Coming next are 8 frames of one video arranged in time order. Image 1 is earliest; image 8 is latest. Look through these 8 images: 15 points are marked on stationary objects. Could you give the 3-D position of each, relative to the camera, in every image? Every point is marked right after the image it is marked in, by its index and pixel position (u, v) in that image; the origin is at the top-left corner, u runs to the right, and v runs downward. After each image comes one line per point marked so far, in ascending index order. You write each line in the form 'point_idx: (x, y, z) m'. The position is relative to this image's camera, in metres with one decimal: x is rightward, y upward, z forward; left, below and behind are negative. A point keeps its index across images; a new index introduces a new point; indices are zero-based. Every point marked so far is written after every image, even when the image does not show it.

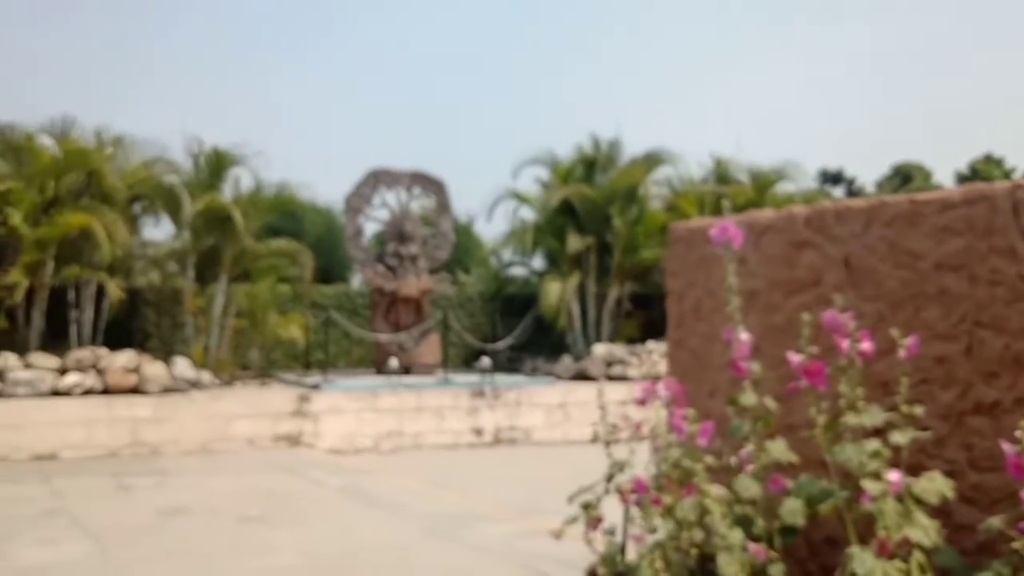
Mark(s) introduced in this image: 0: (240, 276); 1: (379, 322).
0: (-3.1, +0.1, +10.9) m
1: (-1.6, -0.4, +11.4) m
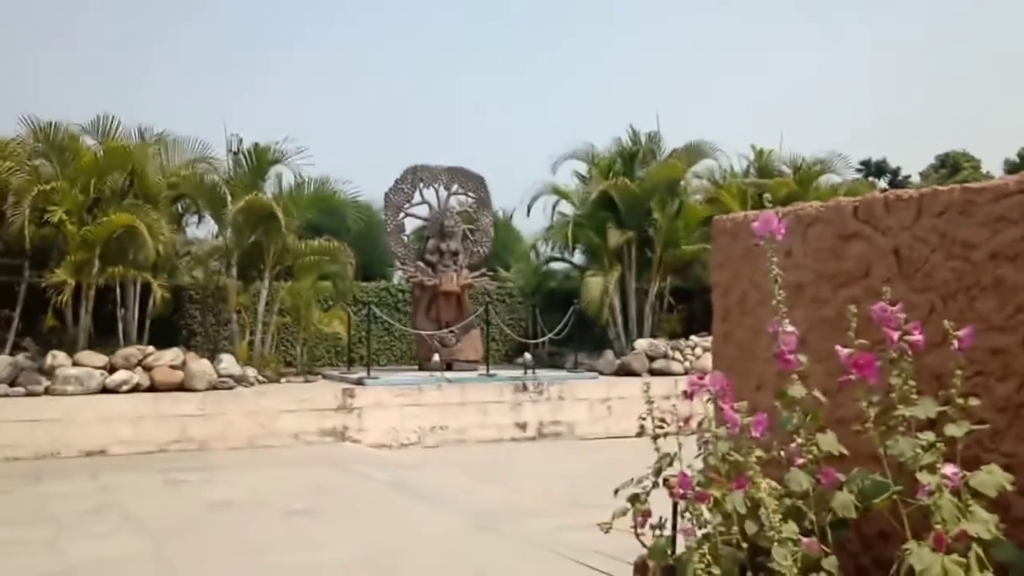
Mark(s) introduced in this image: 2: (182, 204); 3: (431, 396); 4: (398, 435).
0: (-2.7, +0.2, +11.1) m
1: (-1.1, -0.4, +11.5) m
2: (-3.7, +0.9, +10.8) m
3: (-0.8, -1.1, +9.8) m
4: (-1.1, -1.5, +9.7) m
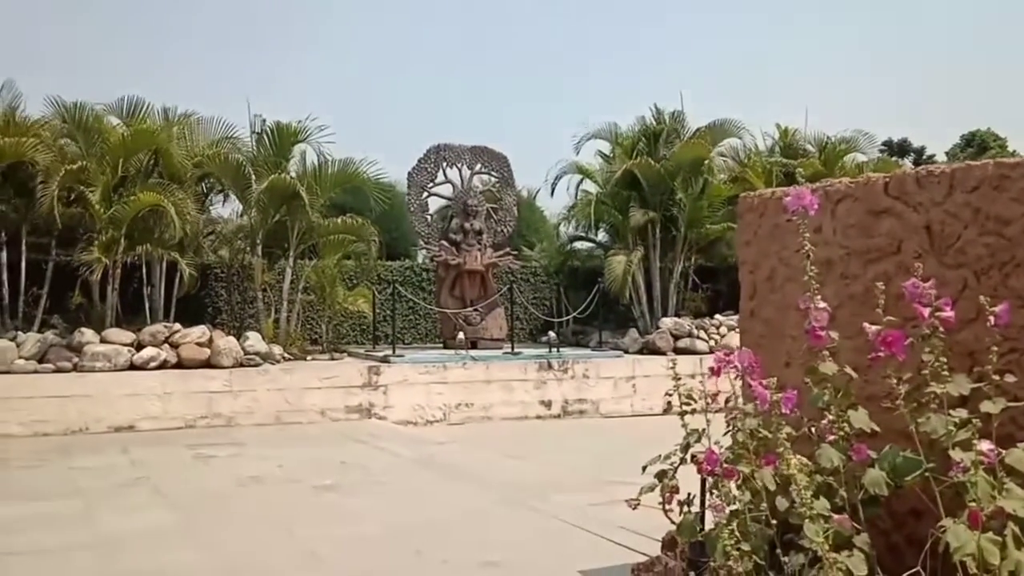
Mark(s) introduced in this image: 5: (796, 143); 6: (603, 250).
0: (-2.4, +0.4, +11.1) m
1: (-0.8, -0.1, +11.5) m
2: (-3.4, +1.2, +10.8) m
3: (-0.6, -0.9, +9.8) m
4: (-0.9, -1.3, +9.7) m
5: (+3.8, +1.9, +12.7) m
6: (+1.2, +0.5, +12.6) m
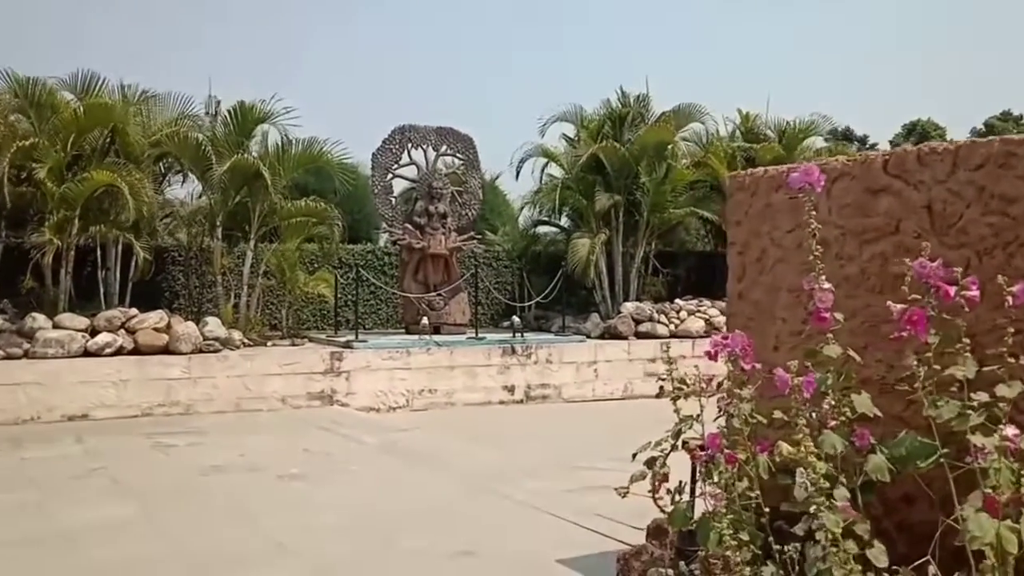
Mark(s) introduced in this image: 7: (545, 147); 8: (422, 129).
0: (-2.8, +0.6, +10.9) m
1: (-1.2, +0.1, +11.4) m
2: (-3.8, +1.3, +10.5) m
3: (-0.9, -0.7, +9.7) m
4: (-1.3, -1.1, +9.6) m
5: (+3.3, +2.1, +12.8) m
6: (+0.7, +0.7, +12.6) m
7: (+0.4, +1.8, +12.2) m
8: (-1.1, +1.9, +11.6) m
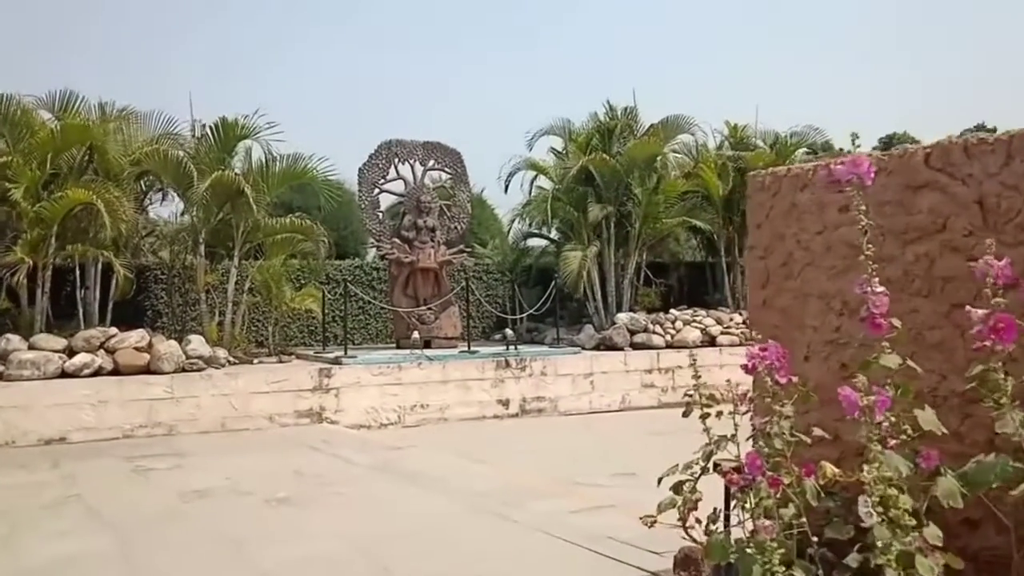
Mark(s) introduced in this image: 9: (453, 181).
0: (-2.9, +0.4, +10.6) m
1: (-1.3, -0.1, +11.1) m
2: (-3.9, +1.2, +10.2) m
3: (-1.0, -0.9, +9.4) m
4: (-1.3, -1.2, +9.3) m
5: (+3.1, +2.1, +12.6) m
6: (+0.6, +0.5, +12.3) m
7: (+0.3, +1.7, +12.0) m
8: (-1.2, +1.8, +11.3) m
9: (-0.7, +1.3, +11.6) m
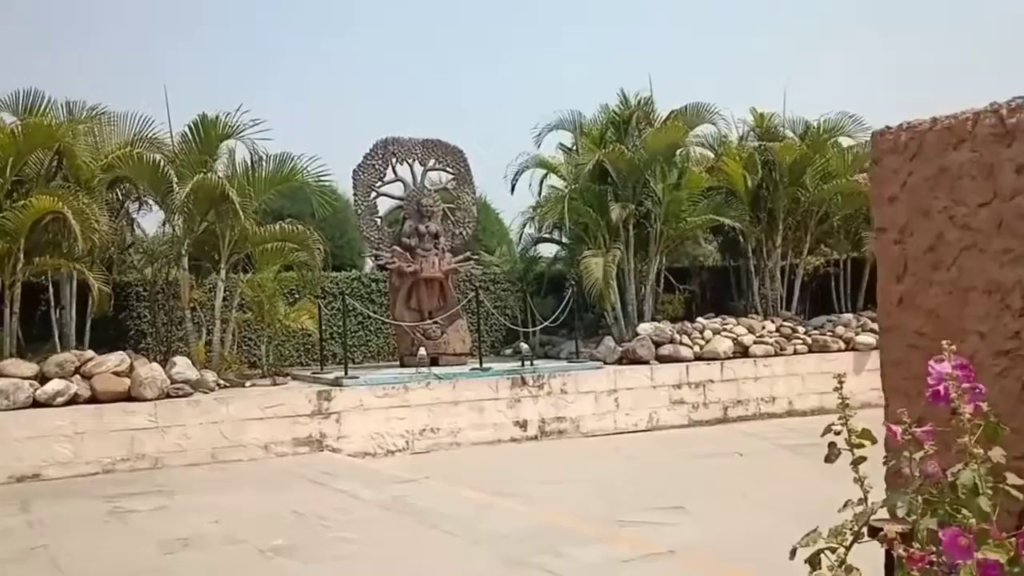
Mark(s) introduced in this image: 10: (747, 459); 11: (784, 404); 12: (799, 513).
0: (-2.8, +0.3, +9.8) m
1: (-1.2, -0.2, +10.3) m
2: (-3.8, +1.0, +9.4) m
3: (-0.9, -1.0, +8.6) m
4: (-1.1, -1.4, +8.5) m
5: (+3.2, +2.0, +11.8) m
6: (+0.7, +0.4, +11.5) m
7: (+0.4, +1.5, +11.2) m
8: (-1.1, +1.6, +10.5) m
9: (-0.6, +1.2, +10.9) m
10: (+1.9, -1.4, +7.7) m
11: (+2.9, -1.2, +10.2) m
12: (+1.7, -1.4, +5.8) m
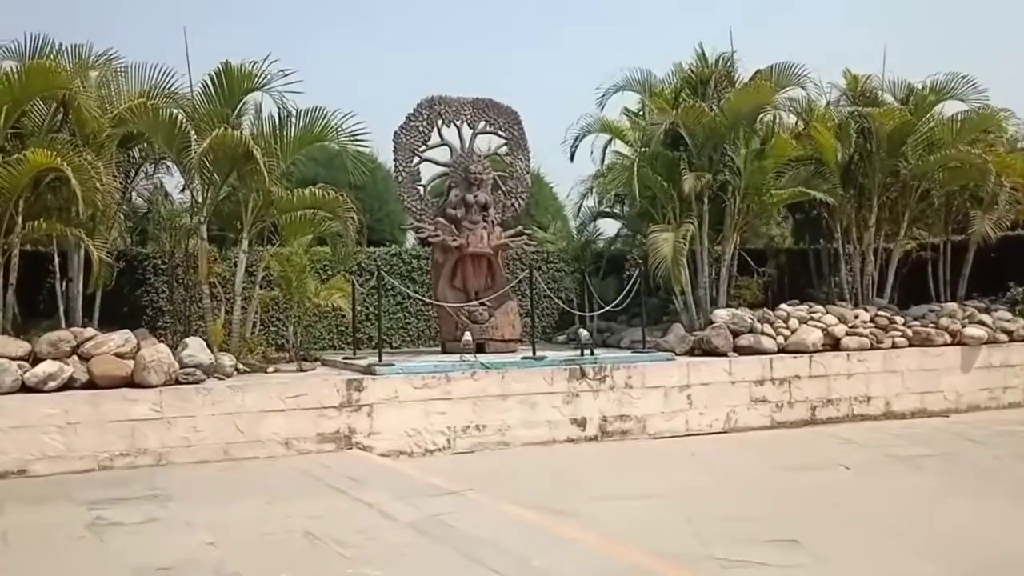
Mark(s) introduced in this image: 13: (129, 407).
0: (-2.2, +0.5, +8.7) m
1: (-0.7, 0.0, +9.1) m
2: (-3.3, +1.2, +8.4) m
3: (-0.4, -0.8, +7.5) m
4: (-0.7, -1.2, +7.4) m
5: (+3.9, +2.1, +10.5) m
6: (+1.3, +0.6, +10.3) m
7: (+1.0, +1.7, +10.0) m
8: (-0.6, +1.8, +9.4) m
9: (0.0, +1.4, +9.7) m
10: (+2.3, -1.2, +6.5) m
11: (+3.4, -1.1, +8.9) m
12: (+2.1, -1.3, +4.6) m
13: (-2.6, -0.8, +6.6) m
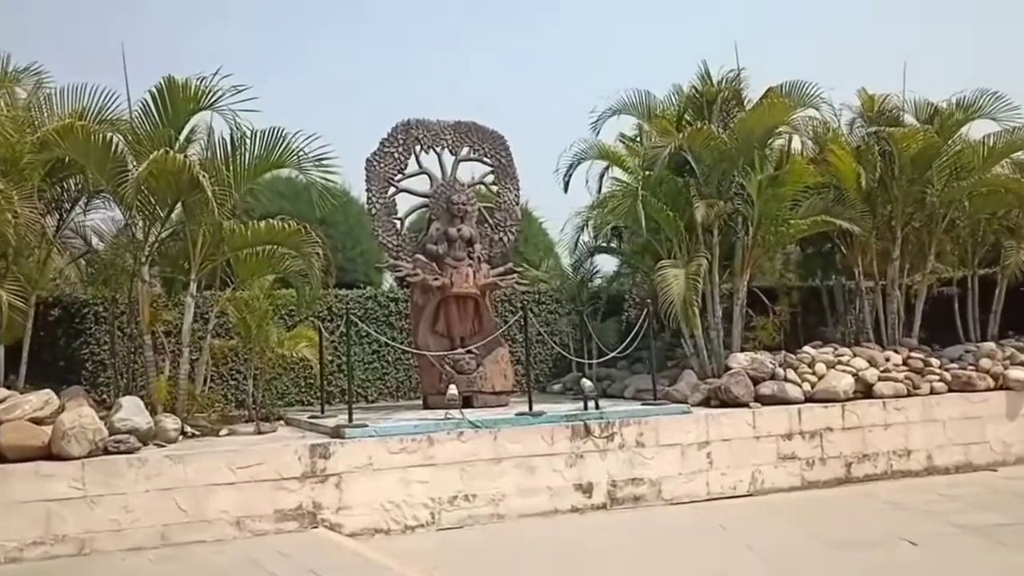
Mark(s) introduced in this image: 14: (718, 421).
0: (-2.3, +0.1, +7.6) m
1: (-0.7, -0.4, +8.1) m
2: (-3.4, +0.8, +7.3) m
3: (-0.4, -1.1, +6.4) m
4: (-0.7, -1.5, +6.2) m
5: (+3.7, +1.7, +9.6) m
6: (+1.2, +0.2, +9.3) m
7: (+0.9, +1.3, +9.0) m
8: (-0.7, +1.4, +8.4) m
9: (-0.1, +1.0, +8.7) m
10: (+2.3, -1.5, +5.4) m
11: (+3.4, -1.4, +7.8) m
12: (+2.1, -1.4, +3.5) m
13: (-2.7, -1.1, +5.5) m
14: (+1.5, -1.0, +7.1) m
